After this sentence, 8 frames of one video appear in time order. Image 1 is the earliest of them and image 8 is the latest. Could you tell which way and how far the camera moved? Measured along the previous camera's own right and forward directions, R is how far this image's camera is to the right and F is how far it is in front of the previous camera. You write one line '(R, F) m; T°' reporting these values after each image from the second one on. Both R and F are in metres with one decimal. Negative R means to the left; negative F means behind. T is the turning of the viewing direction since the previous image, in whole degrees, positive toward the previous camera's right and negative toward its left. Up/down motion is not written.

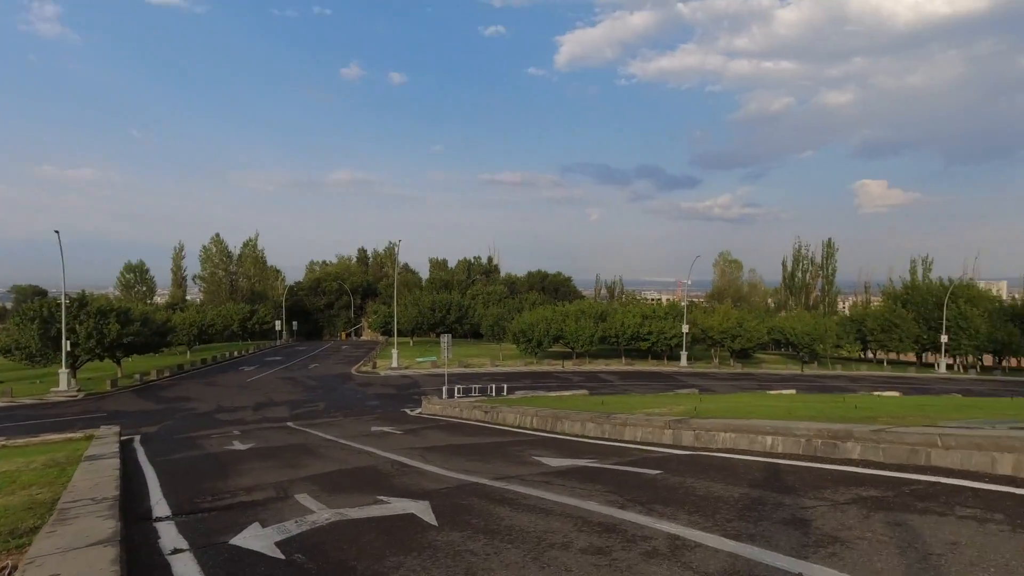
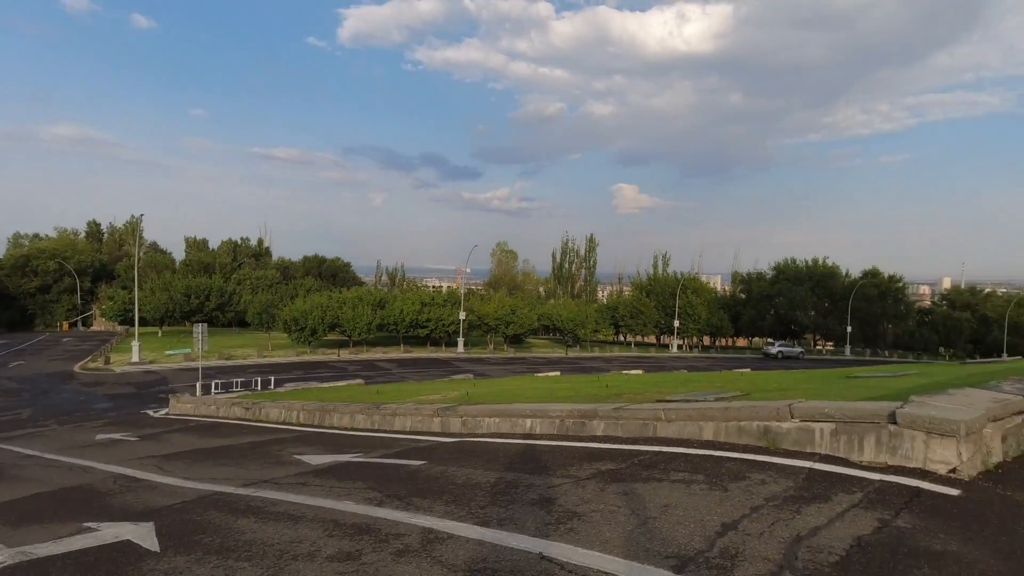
(+0.2, +0.2) m; +21°
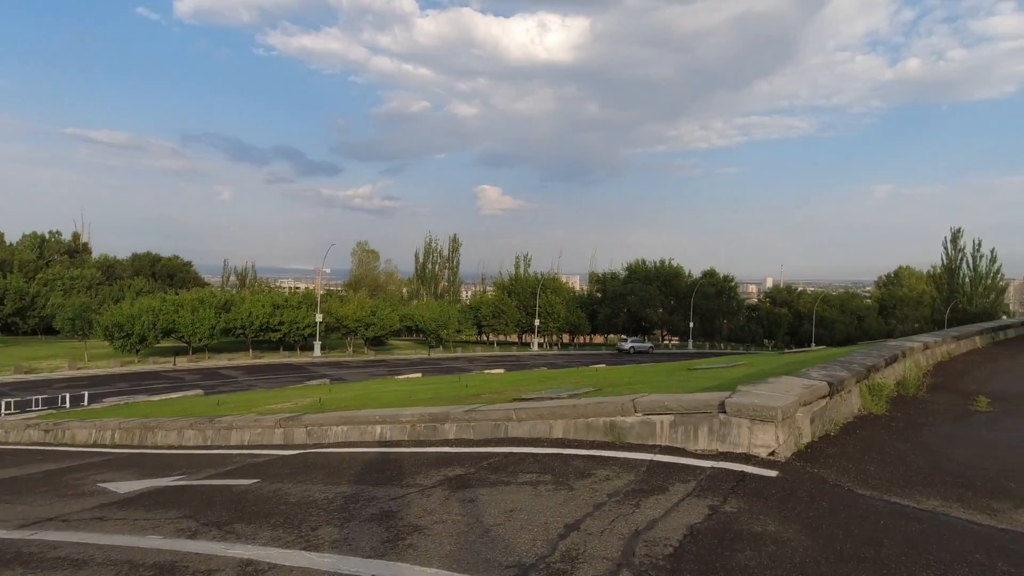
(+0.2, +0.3) m; +13°
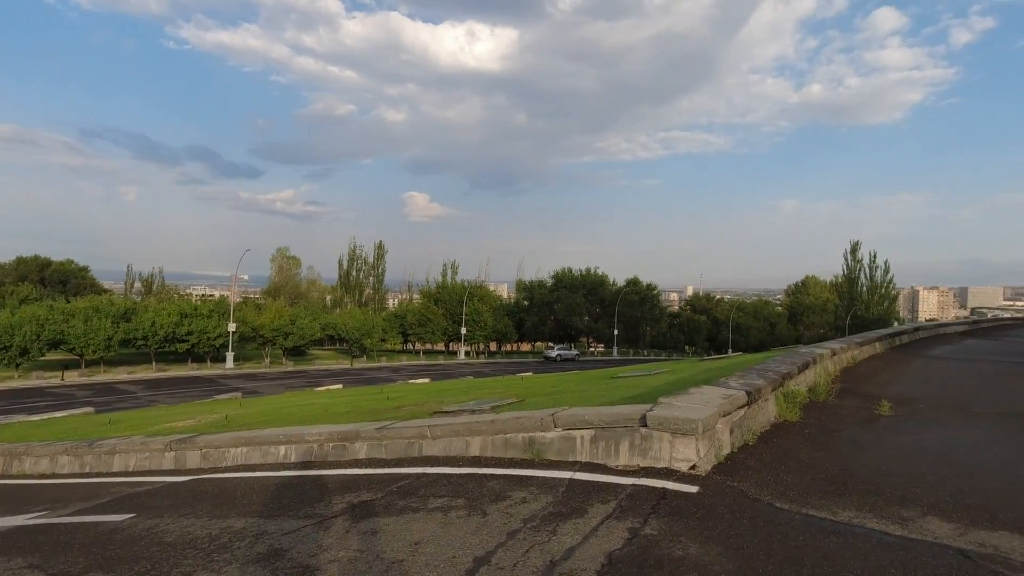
(+0.2, +0.3) m; +7°
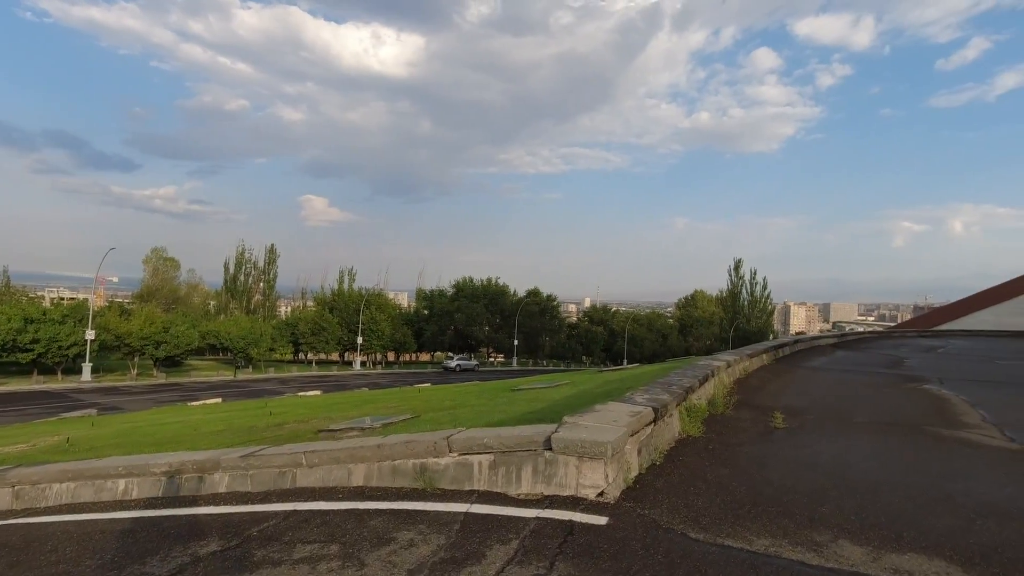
(+0.1, +0.6) m; +9°
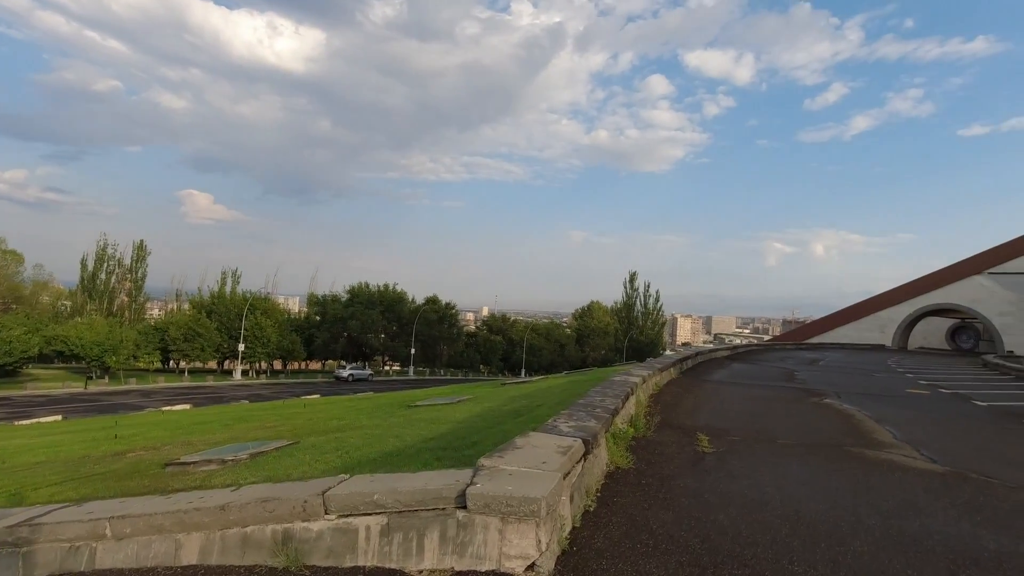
(0.0, +1.3) m; +10°
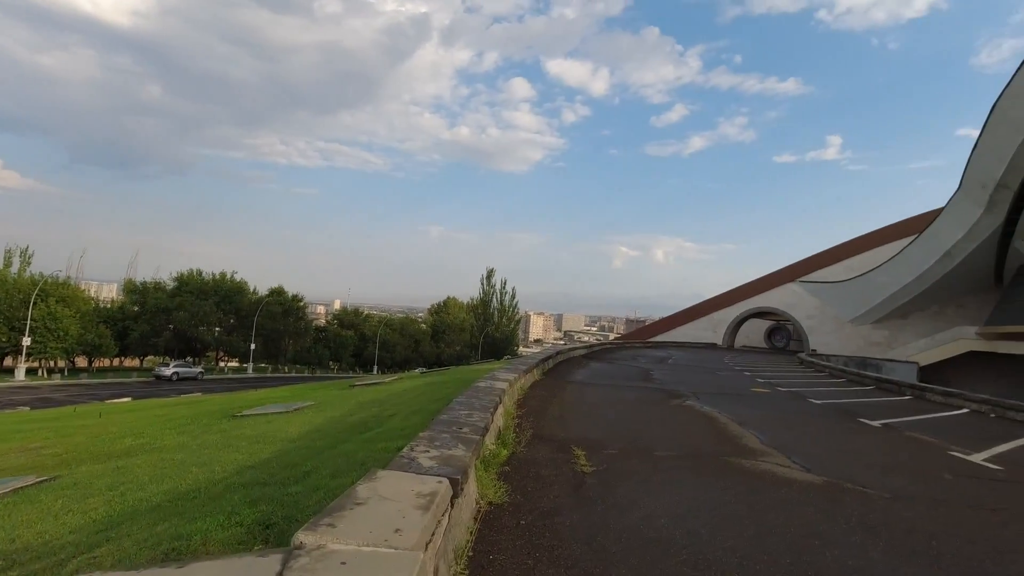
(+0.1, +1.4) m; +14°
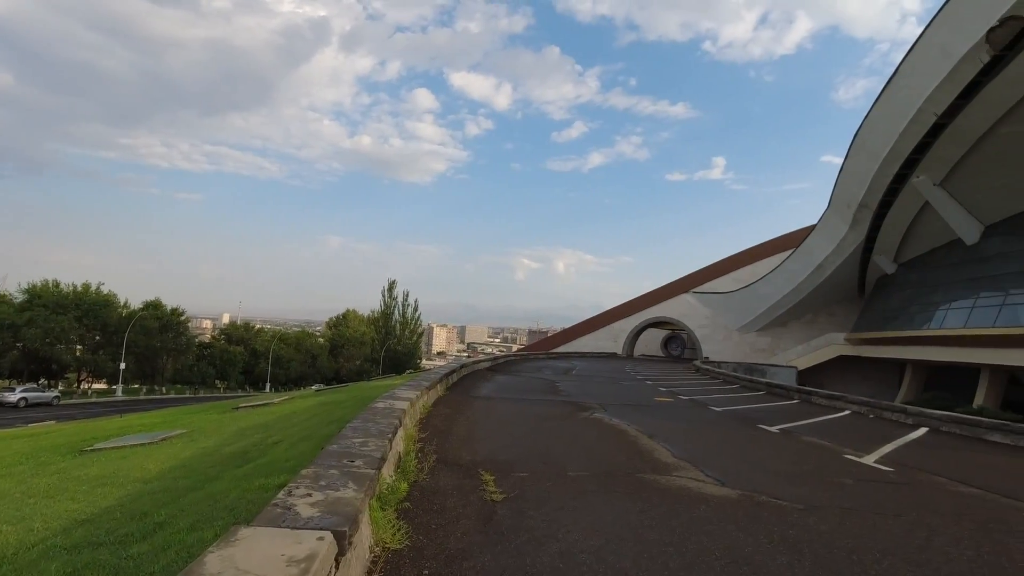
(0.0, +0.7) m; +9°
